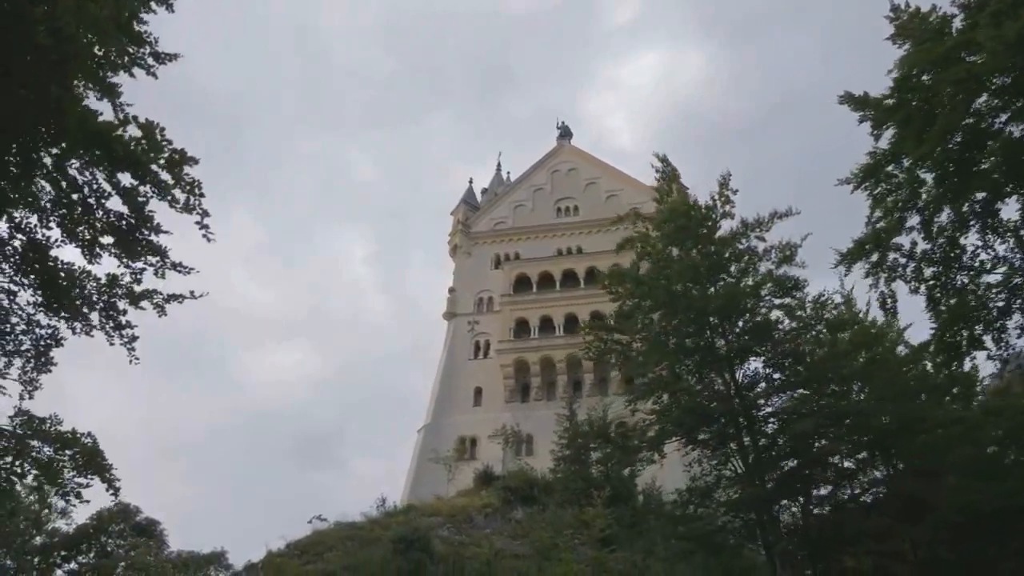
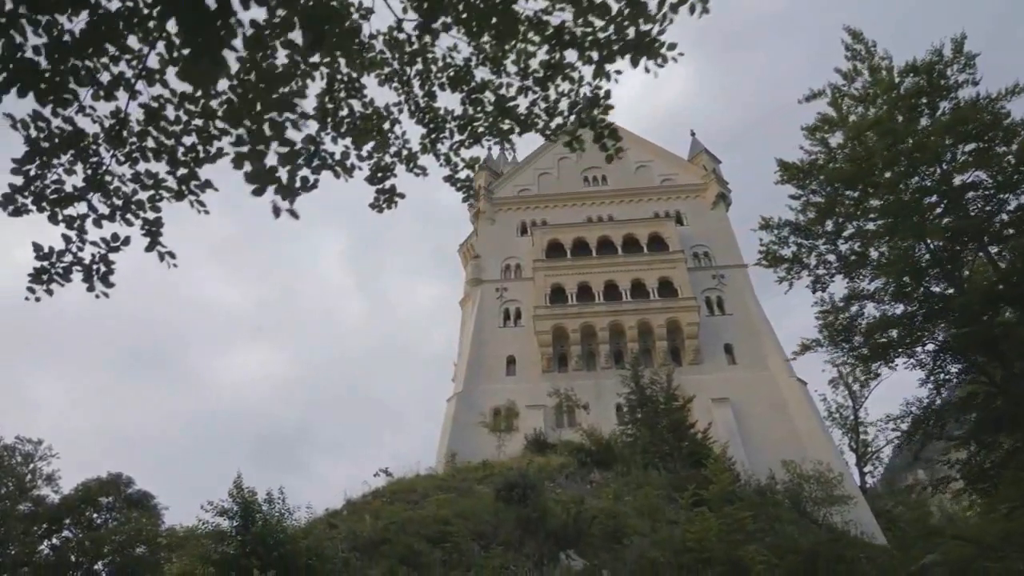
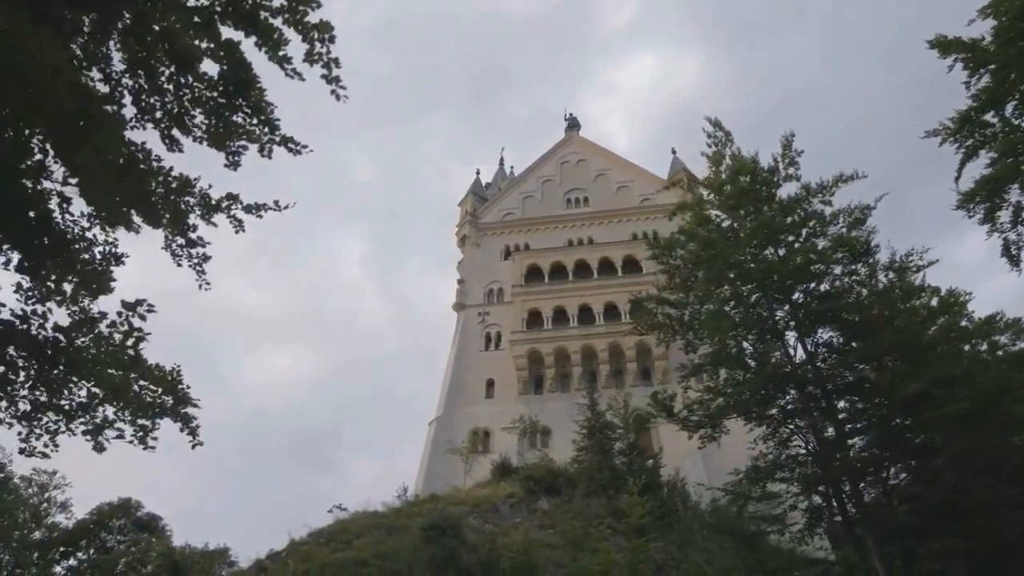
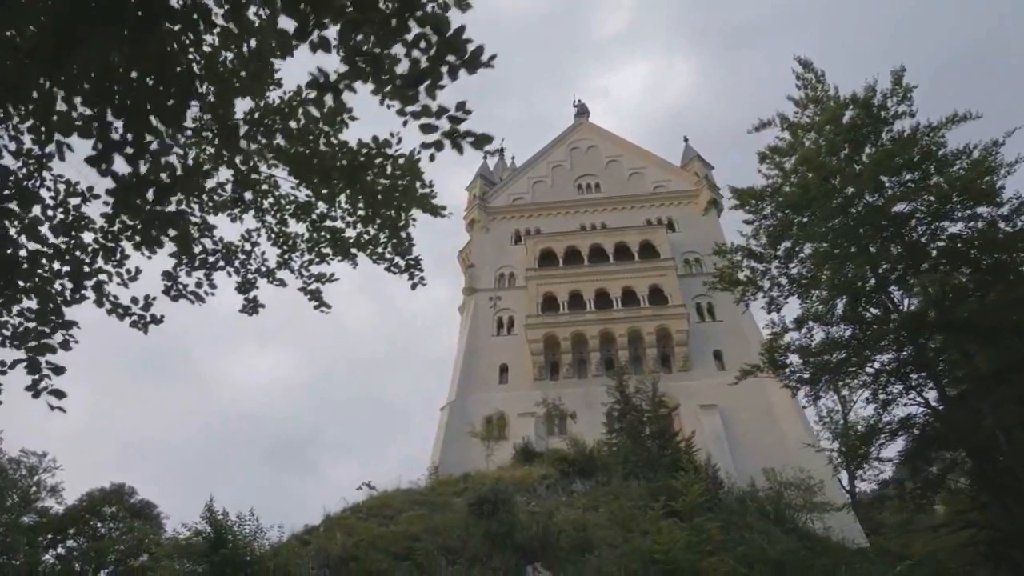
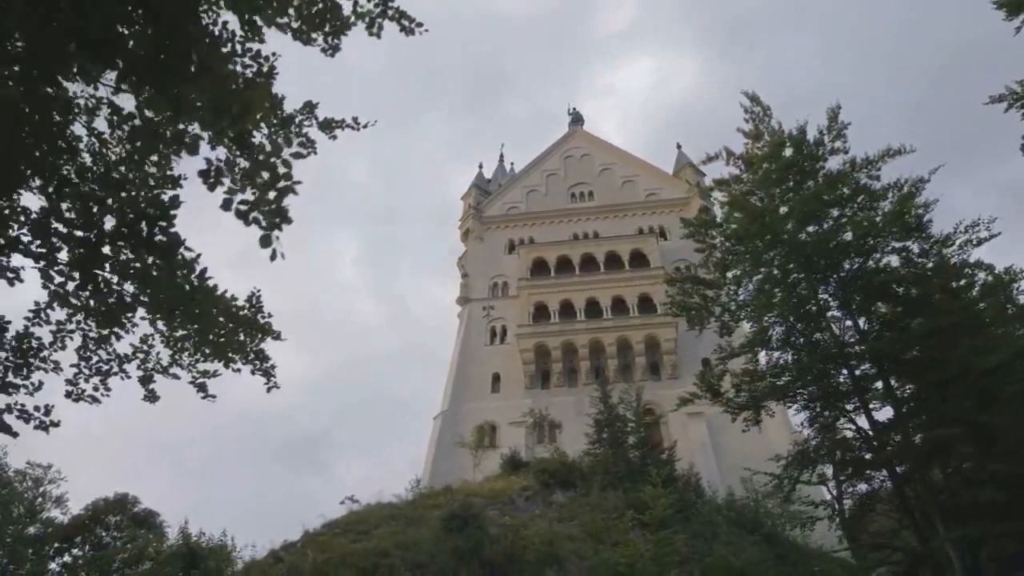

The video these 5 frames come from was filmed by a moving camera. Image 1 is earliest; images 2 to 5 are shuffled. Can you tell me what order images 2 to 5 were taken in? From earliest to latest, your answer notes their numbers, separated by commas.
3, 5, 4, 2
